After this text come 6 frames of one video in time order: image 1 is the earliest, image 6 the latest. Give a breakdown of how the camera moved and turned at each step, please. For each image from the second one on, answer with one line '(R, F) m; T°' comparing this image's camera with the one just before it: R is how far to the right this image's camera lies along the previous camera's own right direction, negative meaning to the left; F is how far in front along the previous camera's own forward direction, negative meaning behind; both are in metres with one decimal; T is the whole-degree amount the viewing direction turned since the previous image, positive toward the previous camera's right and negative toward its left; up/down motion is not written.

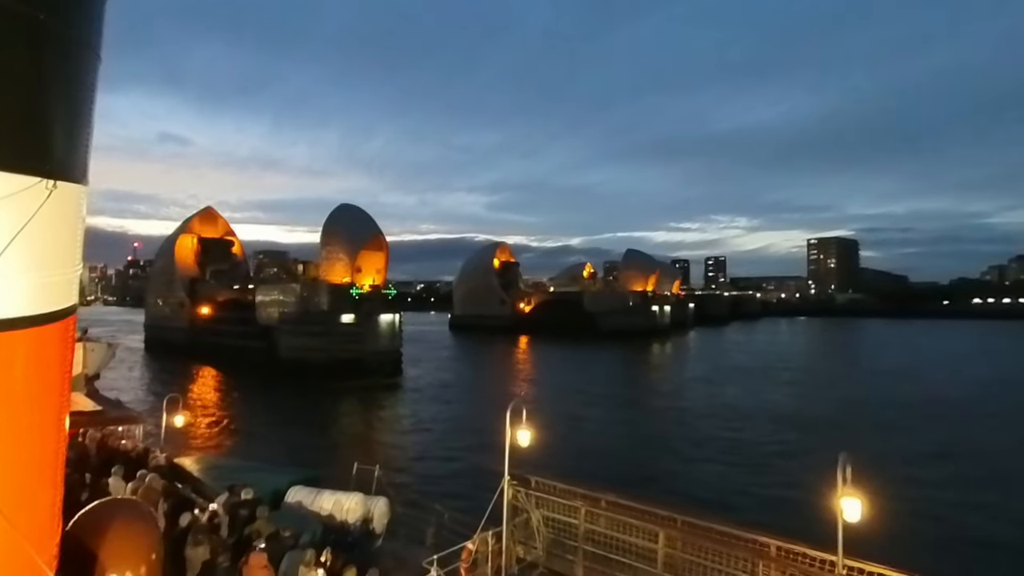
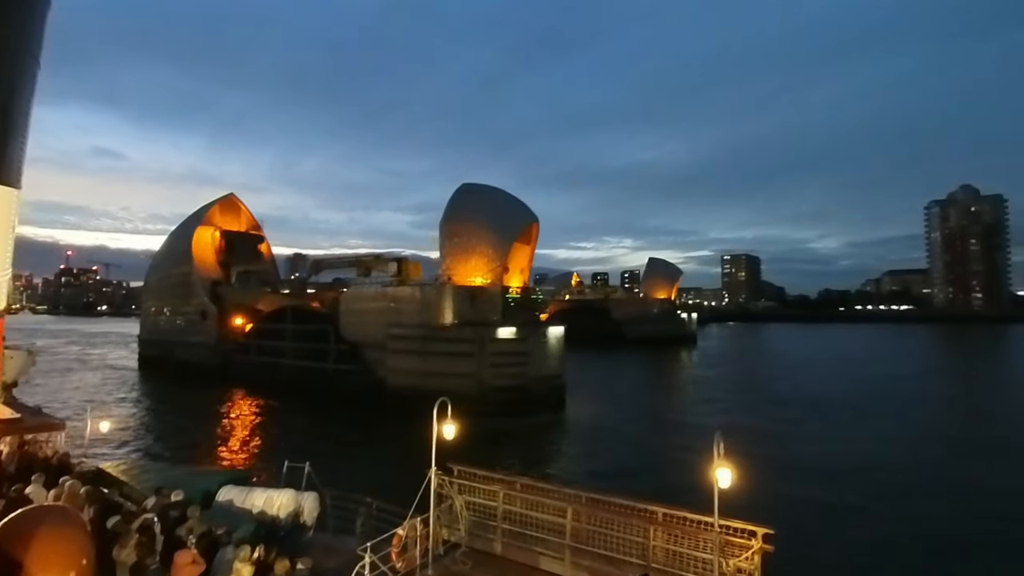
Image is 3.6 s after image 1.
(+0.7, -0.7) m; +2°
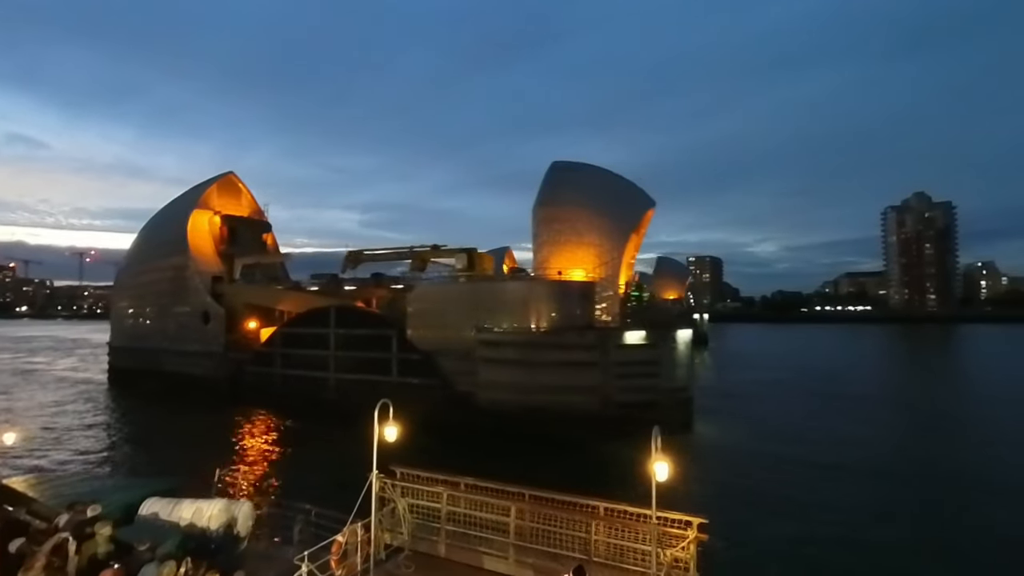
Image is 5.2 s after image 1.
(-0.5, 0.0) m; +8°
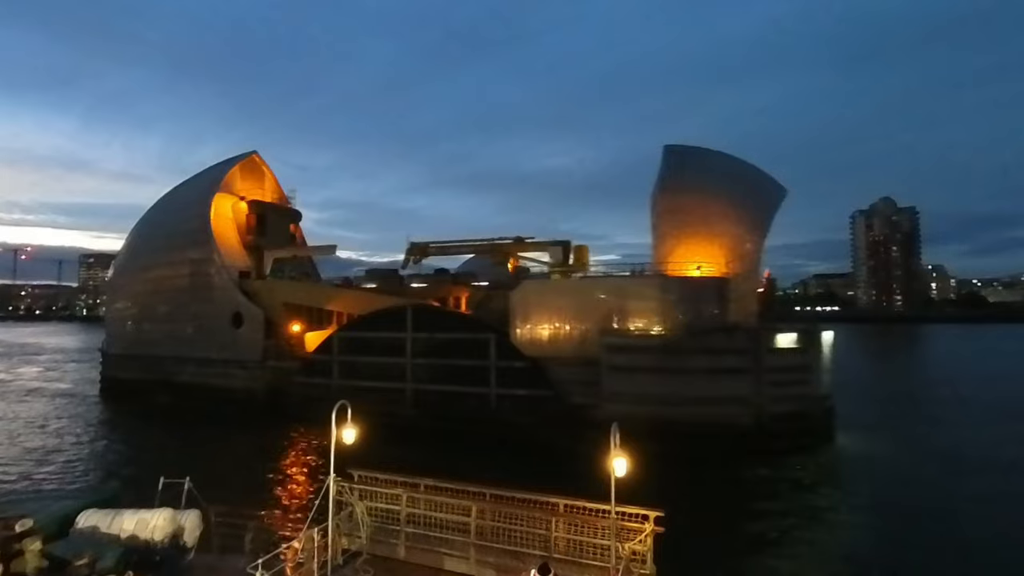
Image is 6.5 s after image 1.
(-0.4, 0.0) m; +6°
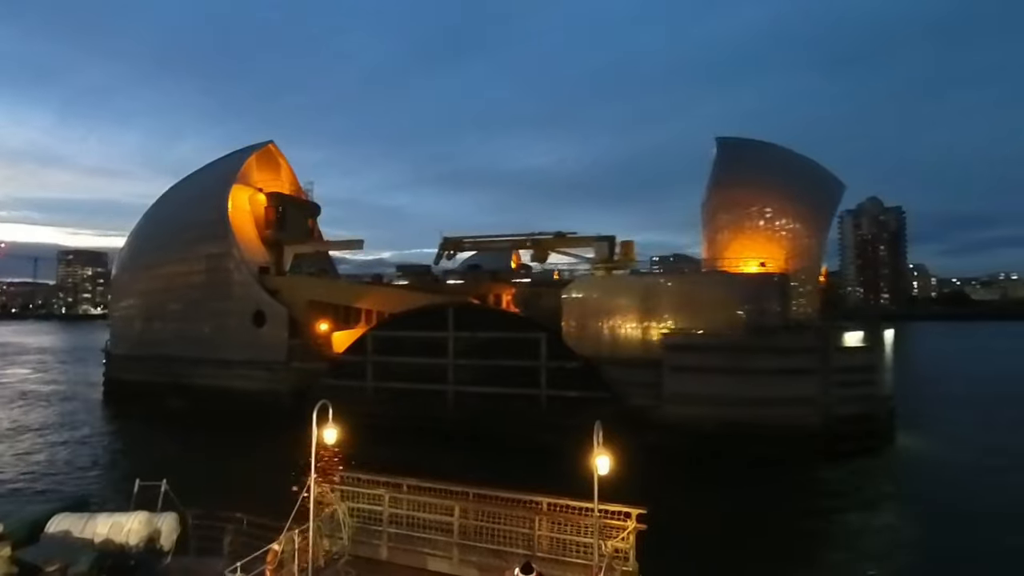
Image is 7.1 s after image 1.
(-0.1, 0.0) m; +2°
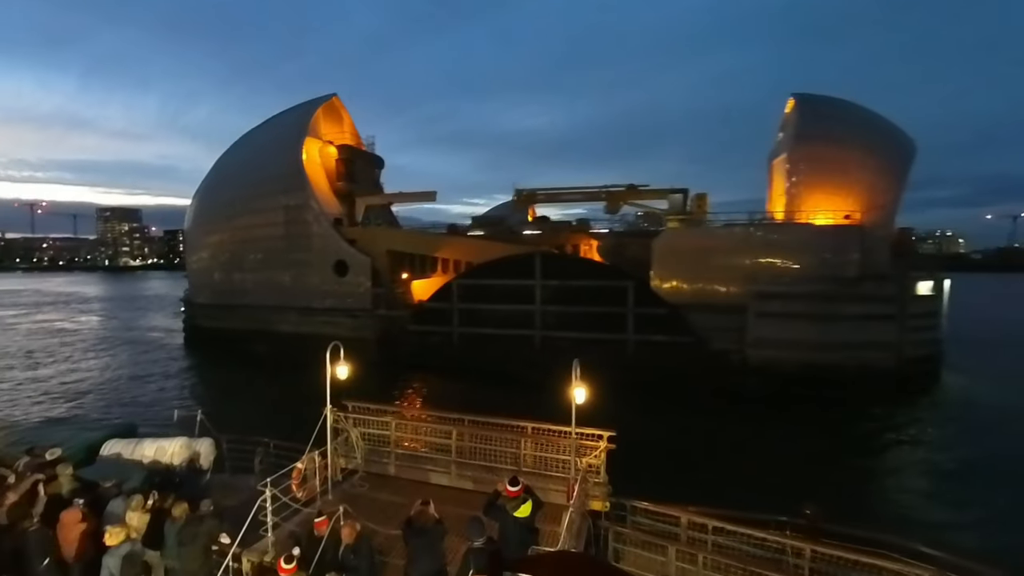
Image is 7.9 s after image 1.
(0.0, -1.2) m; +1°
